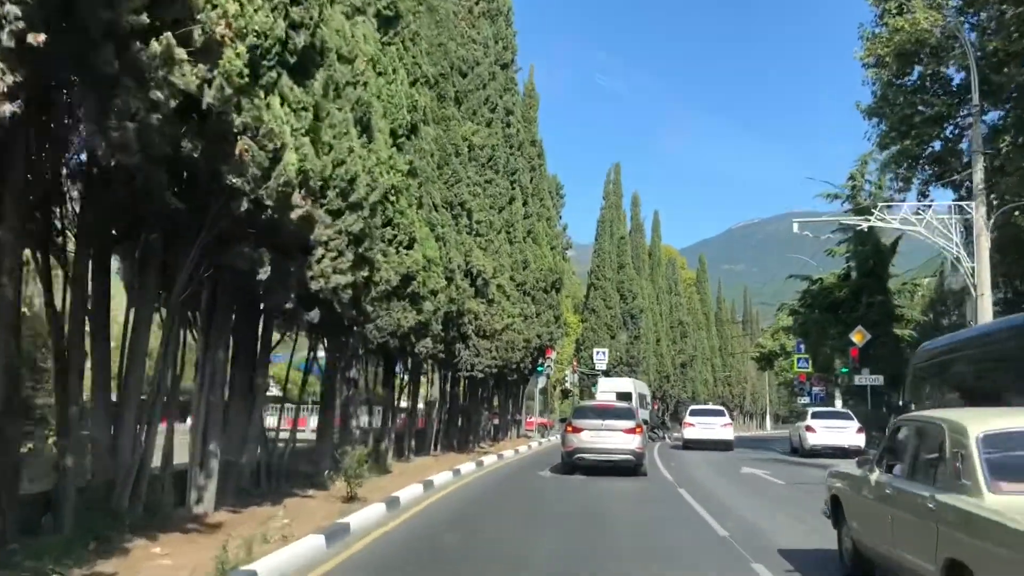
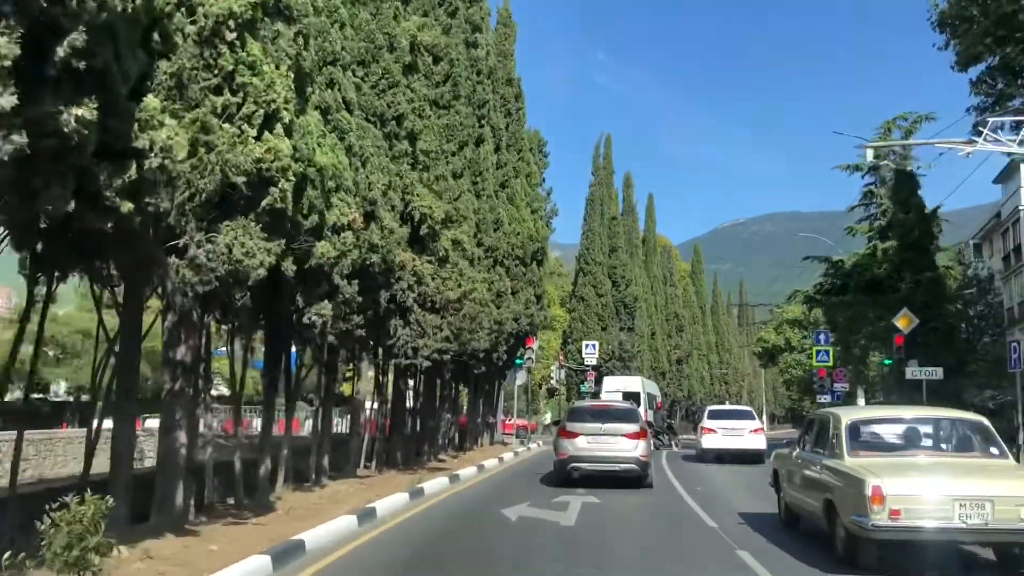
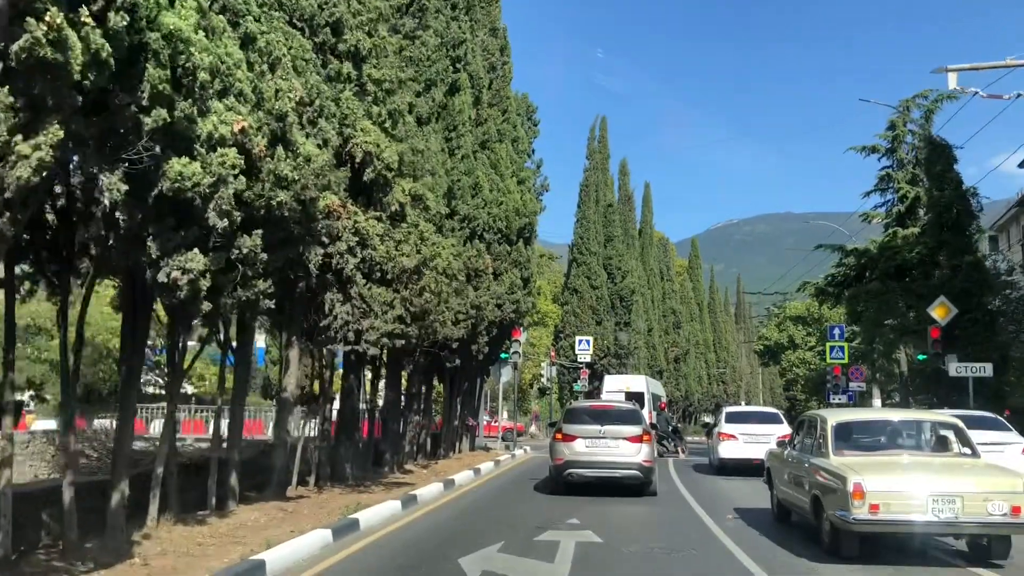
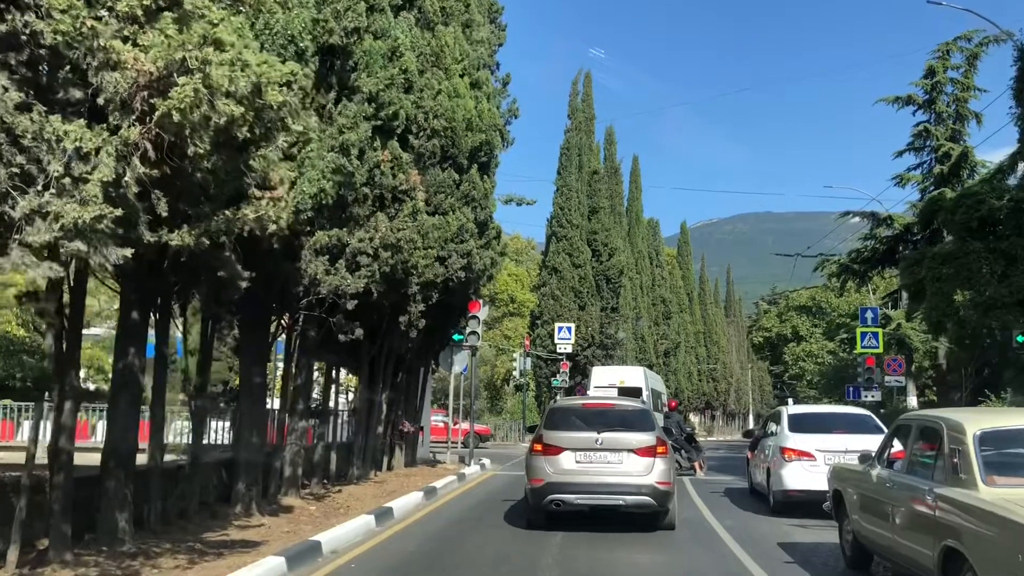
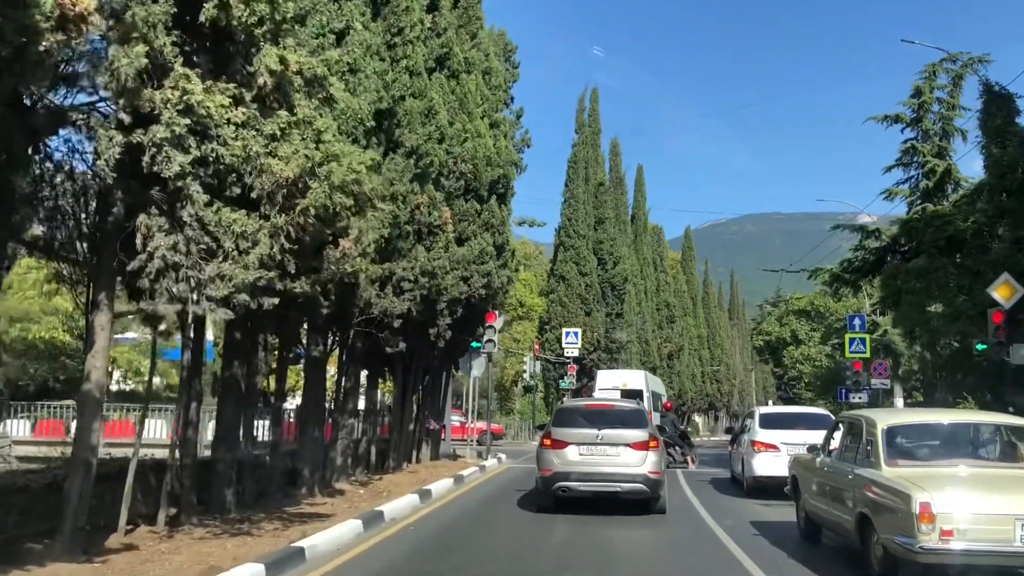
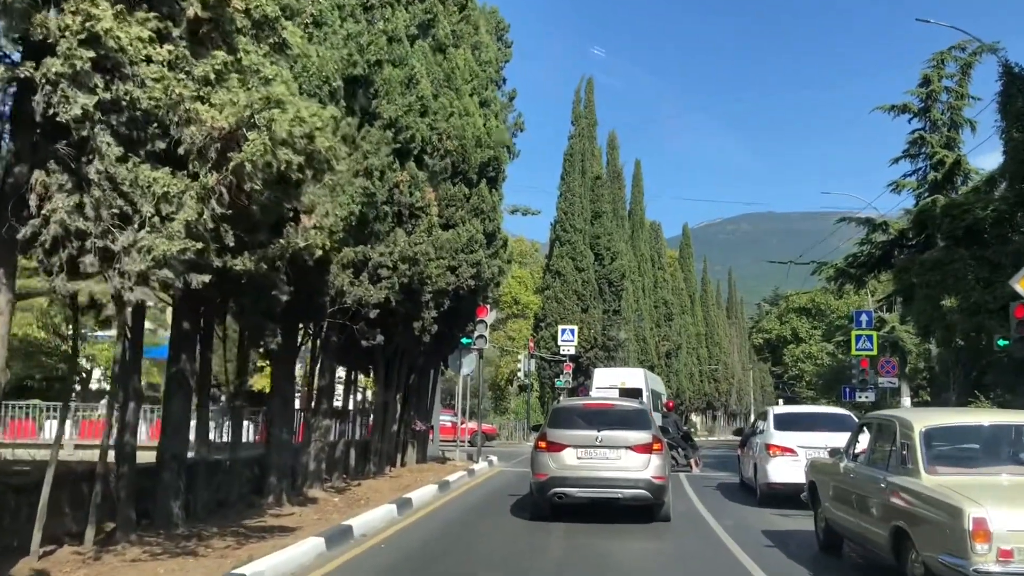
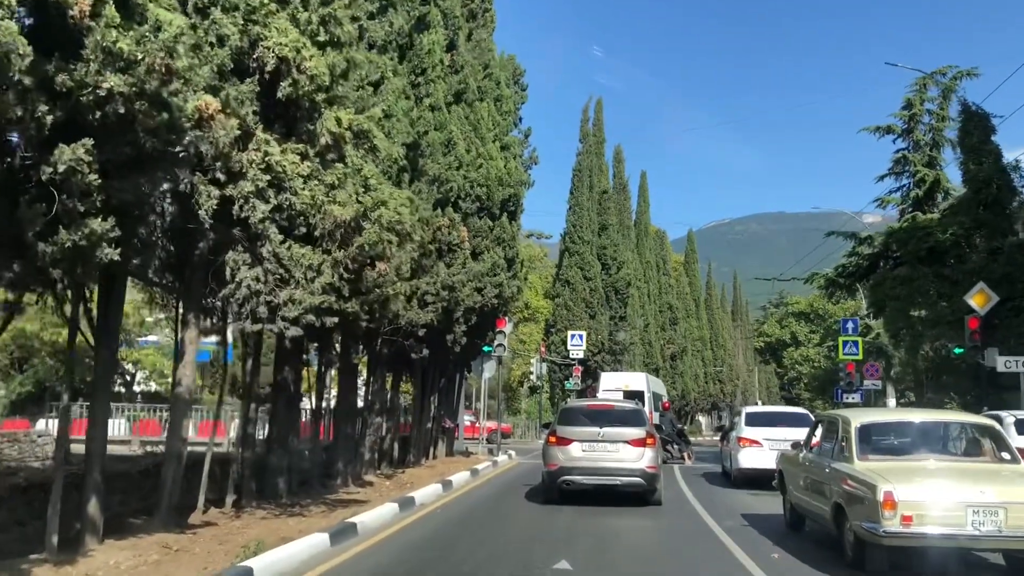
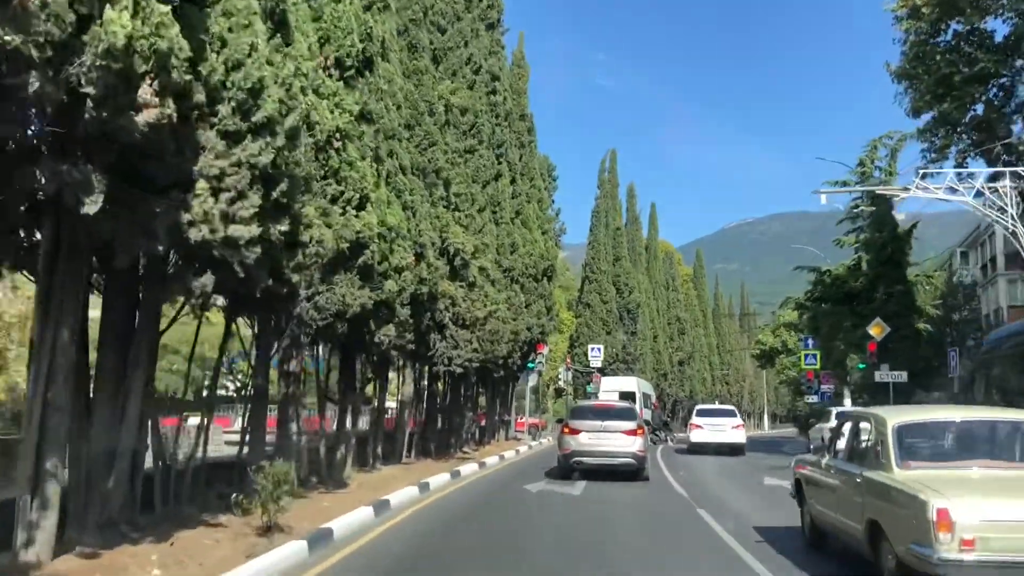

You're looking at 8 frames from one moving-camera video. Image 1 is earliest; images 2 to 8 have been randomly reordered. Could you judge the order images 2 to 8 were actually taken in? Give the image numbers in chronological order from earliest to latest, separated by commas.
8, 2, 3, 7, 5, 6, 4
